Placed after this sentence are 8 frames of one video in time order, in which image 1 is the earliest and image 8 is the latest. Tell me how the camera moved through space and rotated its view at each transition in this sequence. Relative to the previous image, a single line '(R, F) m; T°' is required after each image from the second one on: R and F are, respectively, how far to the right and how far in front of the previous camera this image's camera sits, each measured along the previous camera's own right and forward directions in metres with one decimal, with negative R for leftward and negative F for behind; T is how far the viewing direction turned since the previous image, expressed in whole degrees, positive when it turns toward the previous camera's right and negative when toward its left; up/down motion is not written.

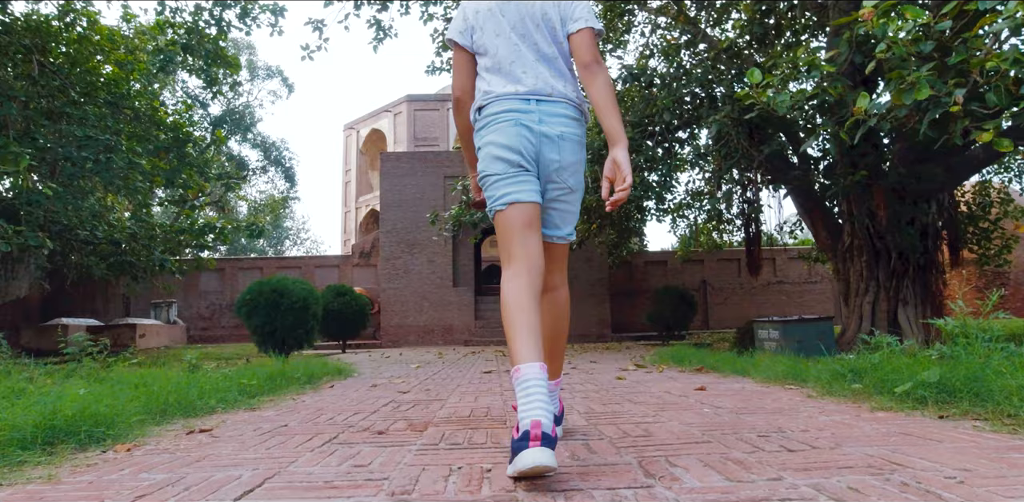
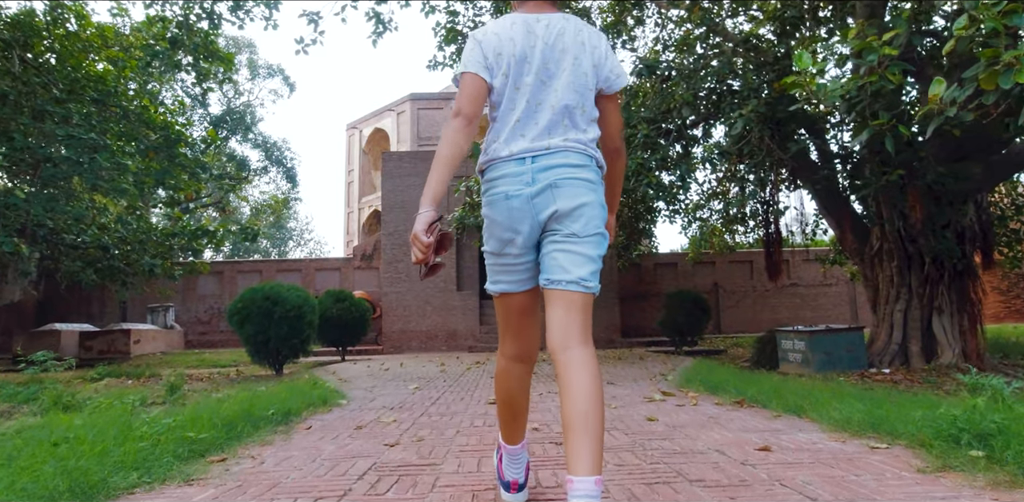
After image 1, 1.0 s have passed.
(0.0, +0.6) m; 0°
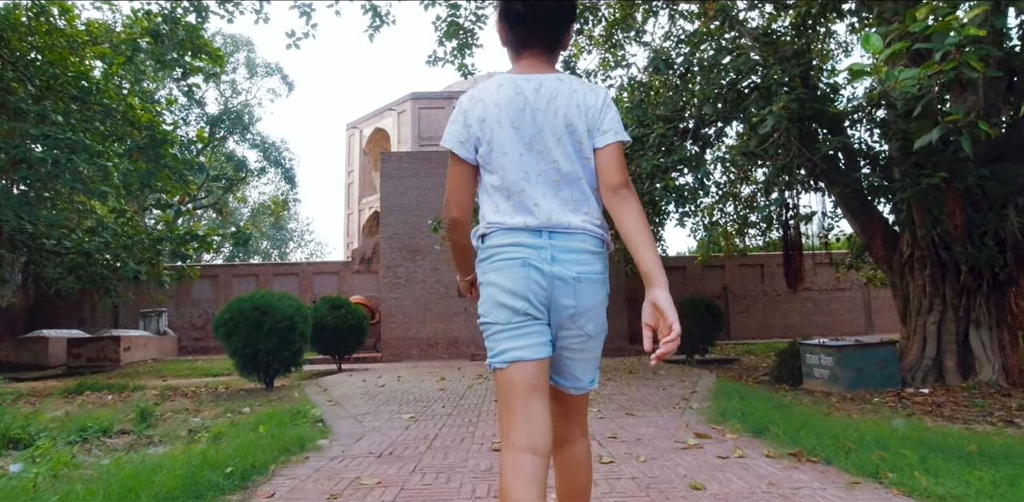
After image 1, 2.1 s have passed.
(0.0, +0.6) m; 0°
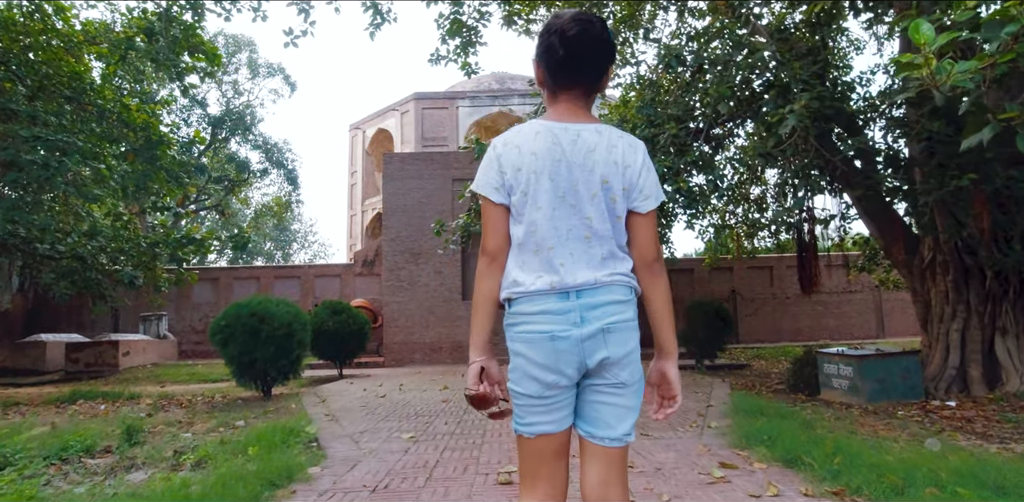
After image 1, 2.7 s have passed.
(0.0, +0.3) m; 0°
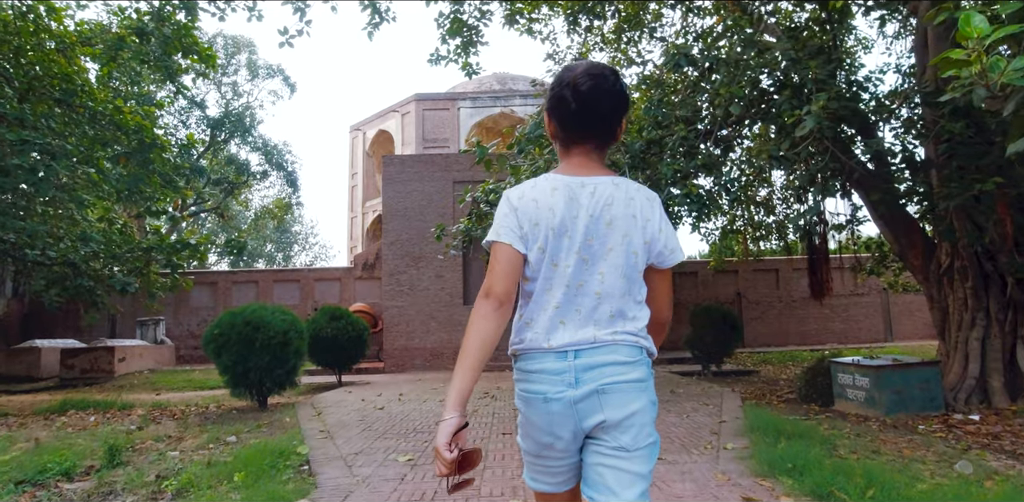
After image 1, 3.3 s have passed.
(0.0, +0.3) m; 0°
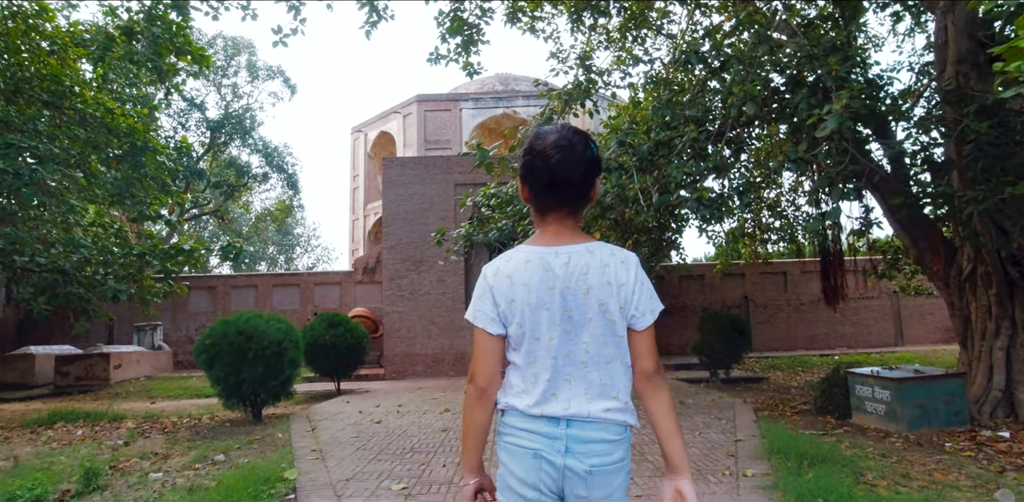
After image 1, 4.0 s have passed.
(0.0, +0.3) m; 0°
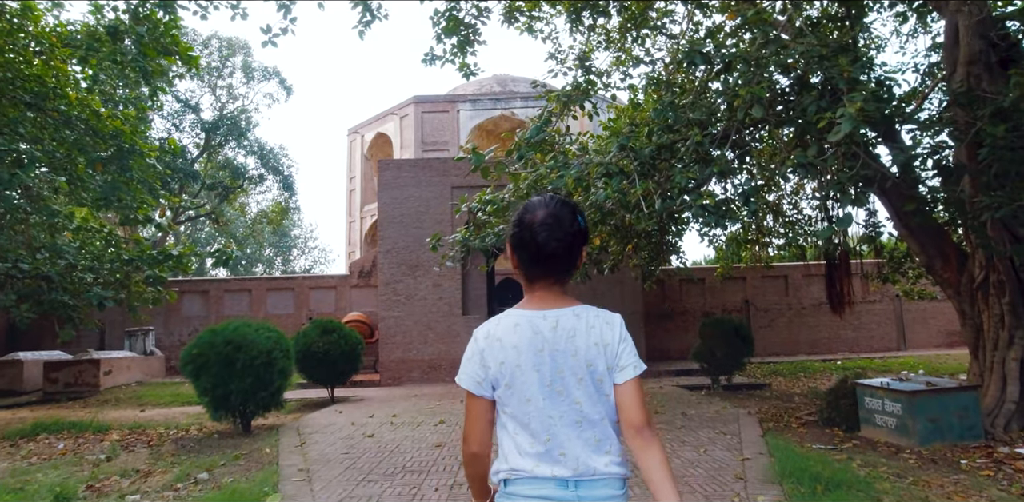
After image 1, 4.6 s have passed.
(0.0, +0.3) m; 0°
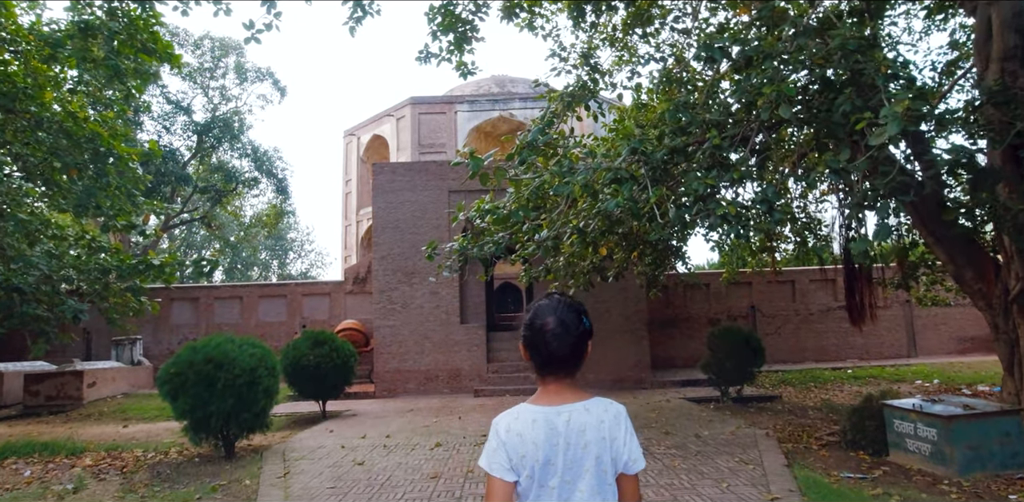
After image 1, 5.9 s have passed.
(0.0, +0.5) m; 0°
